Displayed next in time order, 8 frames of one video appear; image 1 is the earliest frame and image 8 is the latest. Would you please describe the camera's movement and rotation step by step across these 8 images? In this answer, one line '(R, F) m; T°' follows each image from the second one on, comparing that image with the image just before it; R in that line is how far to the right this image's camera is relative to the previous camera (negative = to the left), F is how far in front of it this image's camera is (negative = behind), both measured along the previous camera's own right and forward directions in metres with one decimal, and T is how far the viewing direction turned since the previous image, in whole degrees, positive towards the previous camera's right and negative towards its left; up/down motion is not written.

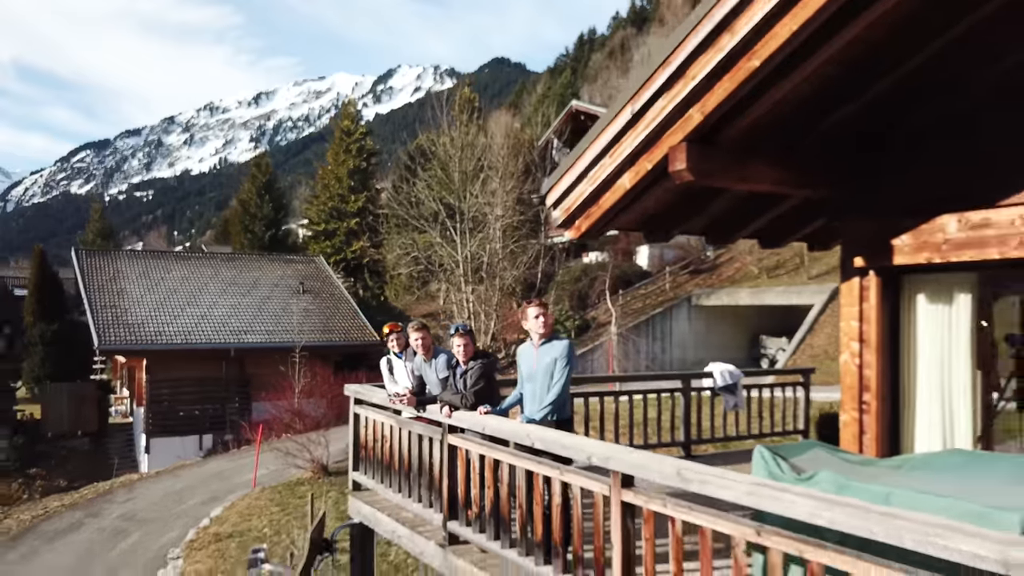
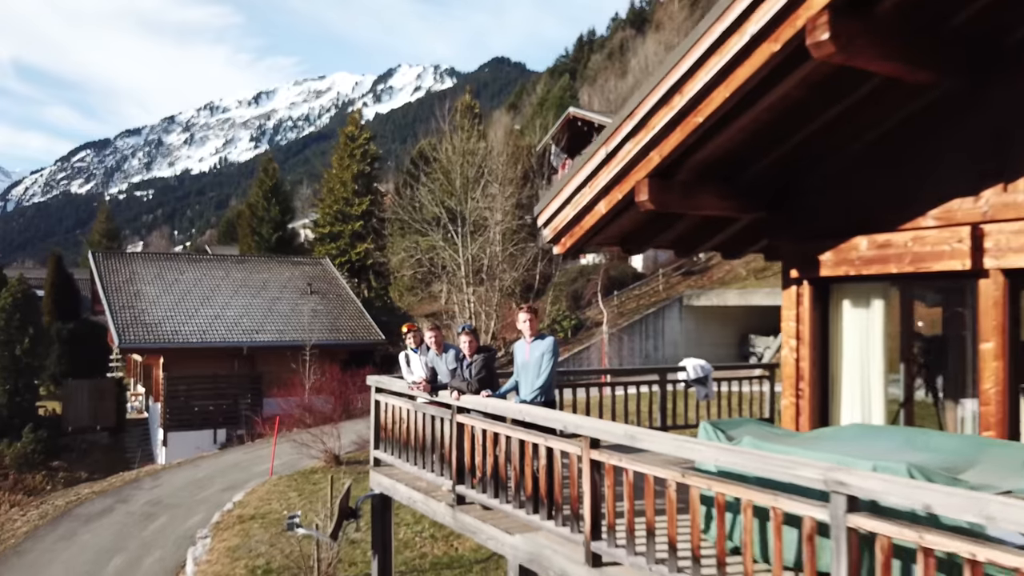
(0.0, -0.5) m; 0°
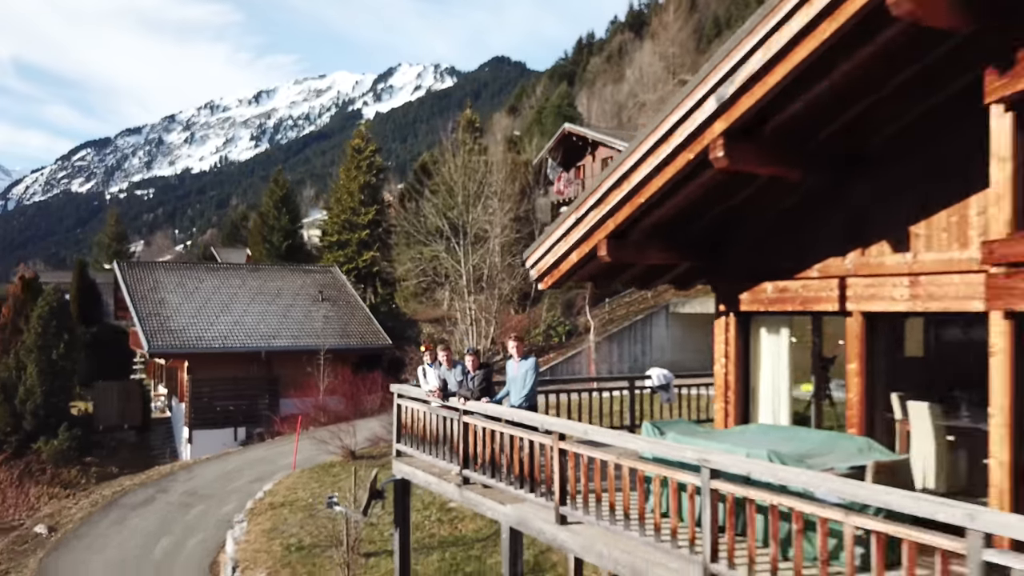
(0.0, -0.8) m; 0°
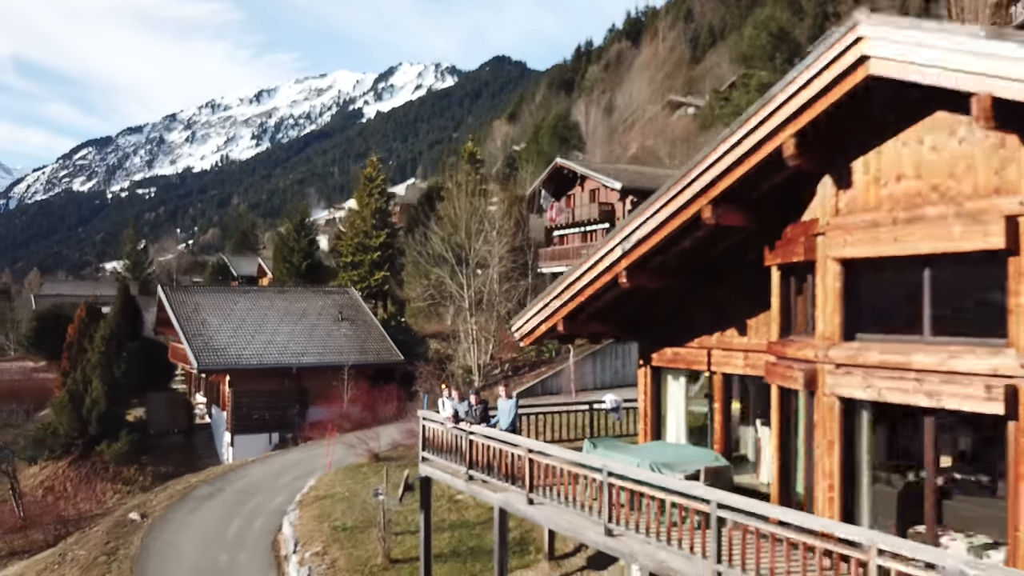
(+0.1, -1.7) m; 0°
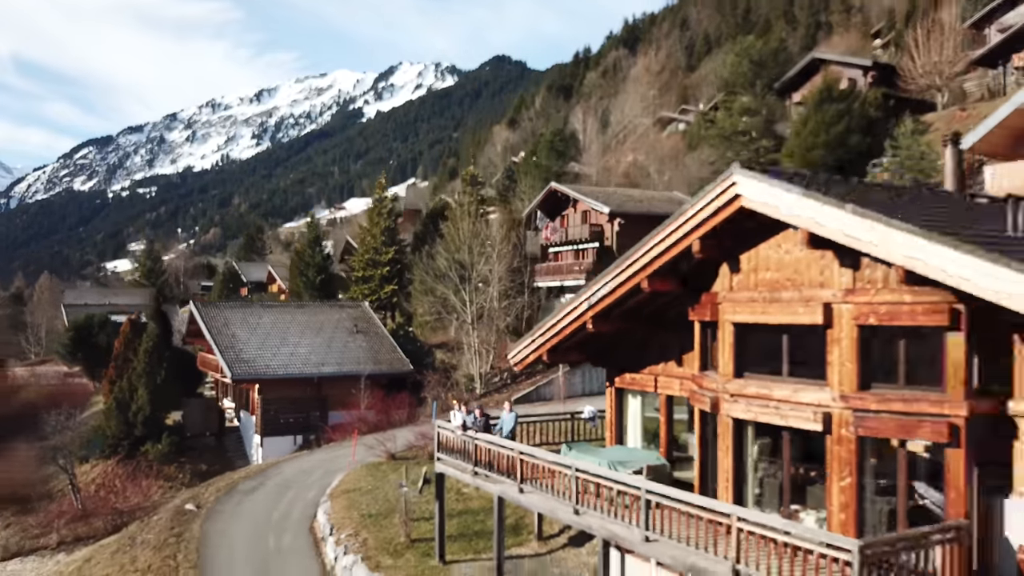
(0.0, -1.5) m; 0°
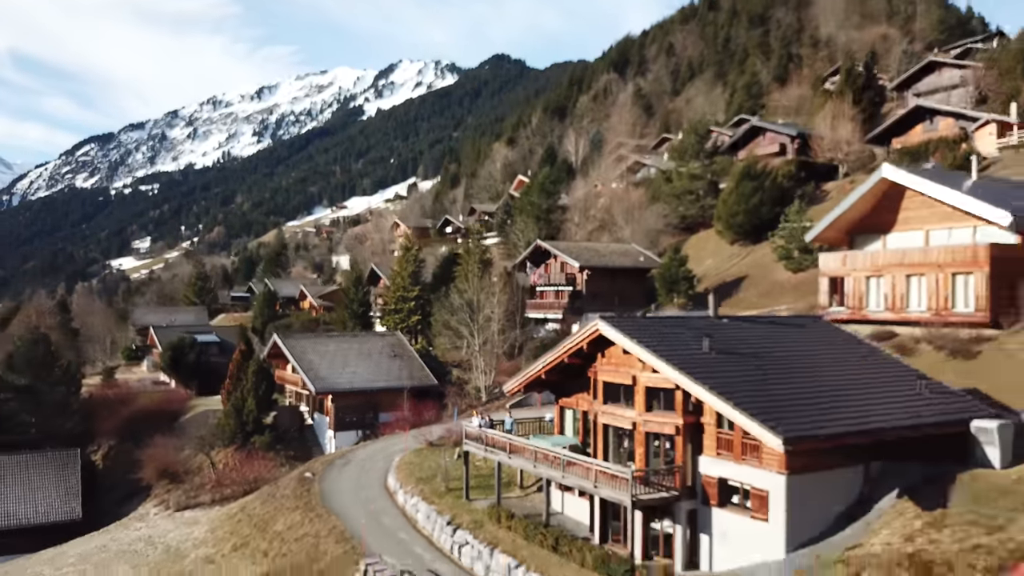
(+0.1, -5.8) m; 0°
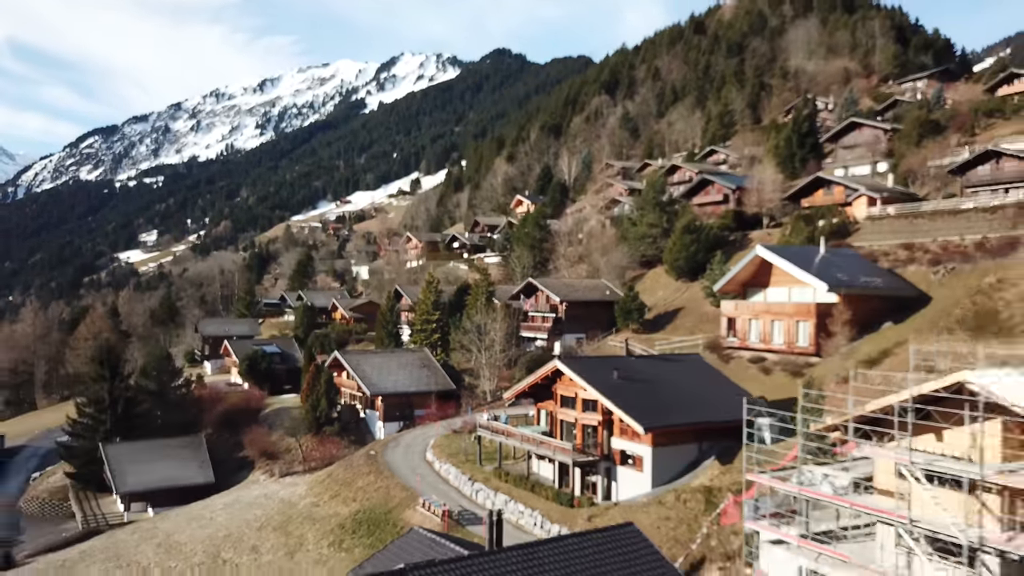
(+0.1, -7.6) m; 0°
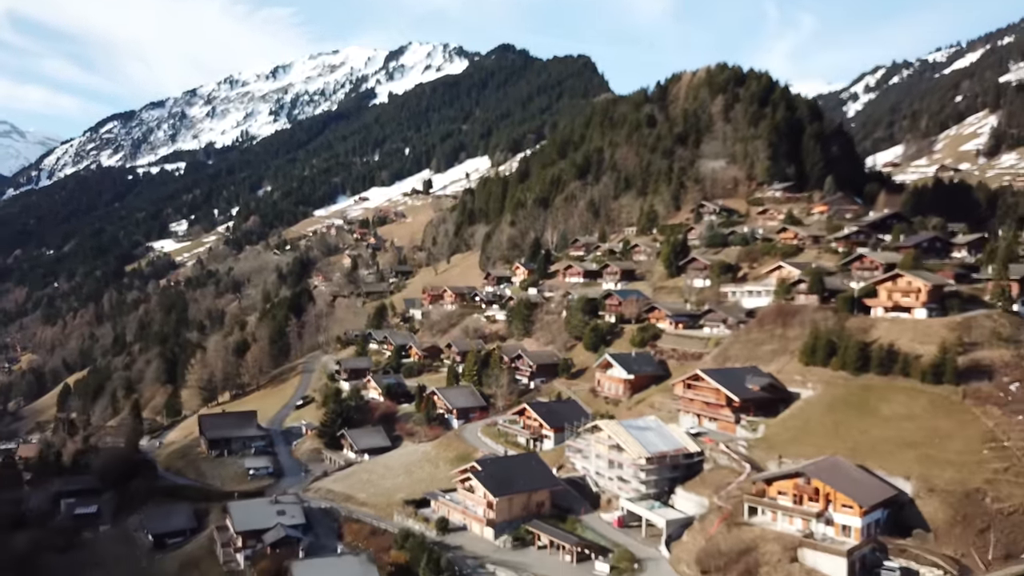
(+0.4, -35.1) m; 0°
